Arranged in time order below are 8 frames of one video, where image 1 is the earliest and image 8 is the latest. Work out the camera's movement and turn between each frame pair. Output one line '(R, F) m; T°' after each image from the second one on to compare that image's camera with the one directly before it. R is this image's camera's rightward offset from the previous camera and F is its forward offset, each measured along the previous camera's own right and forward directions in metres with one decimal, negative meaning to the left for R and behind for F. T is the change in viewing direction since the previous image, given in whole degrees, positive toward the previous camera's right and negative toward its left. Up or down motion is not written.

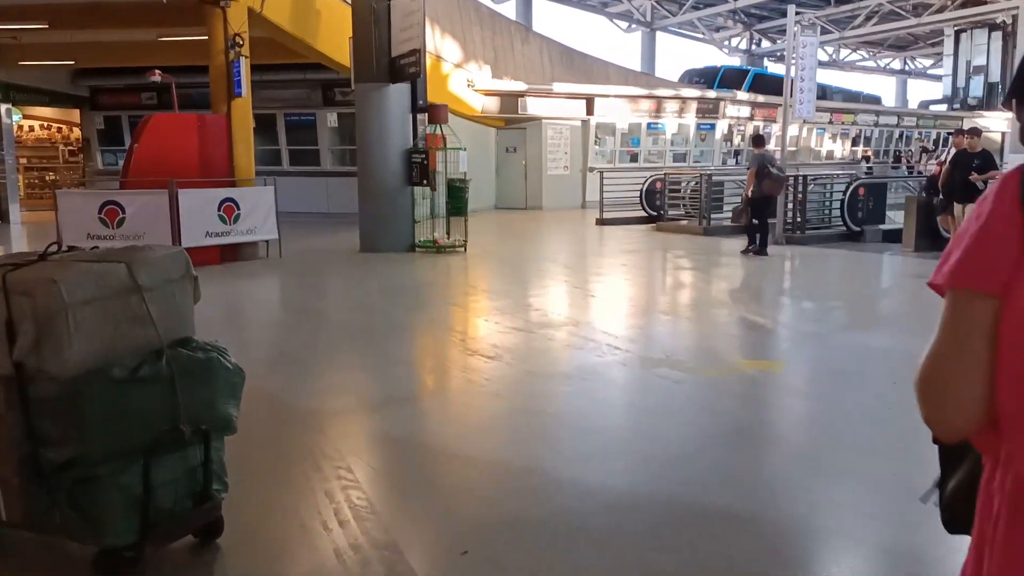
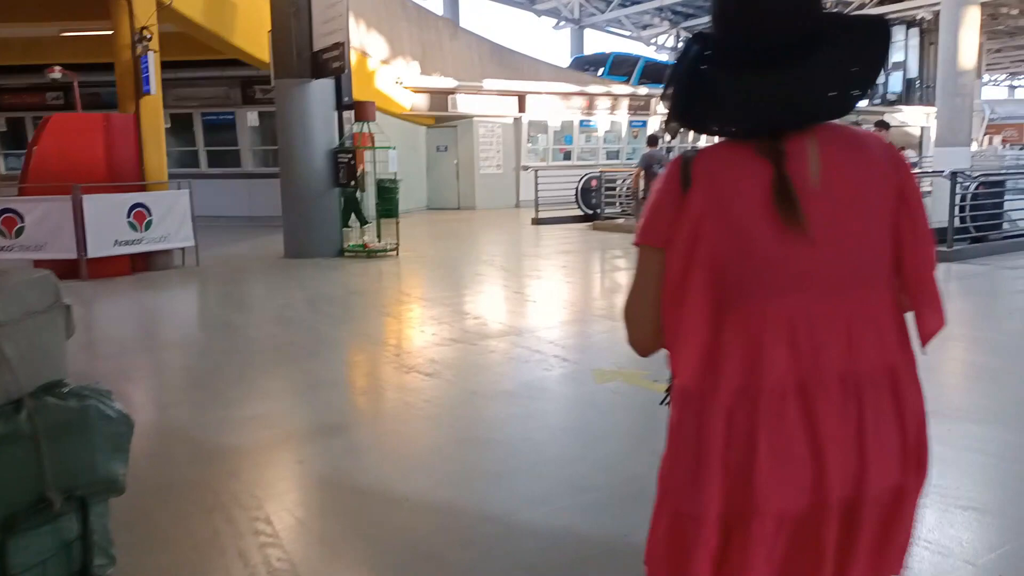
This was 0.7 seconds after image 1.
(0.0, +0.4) m; +4°
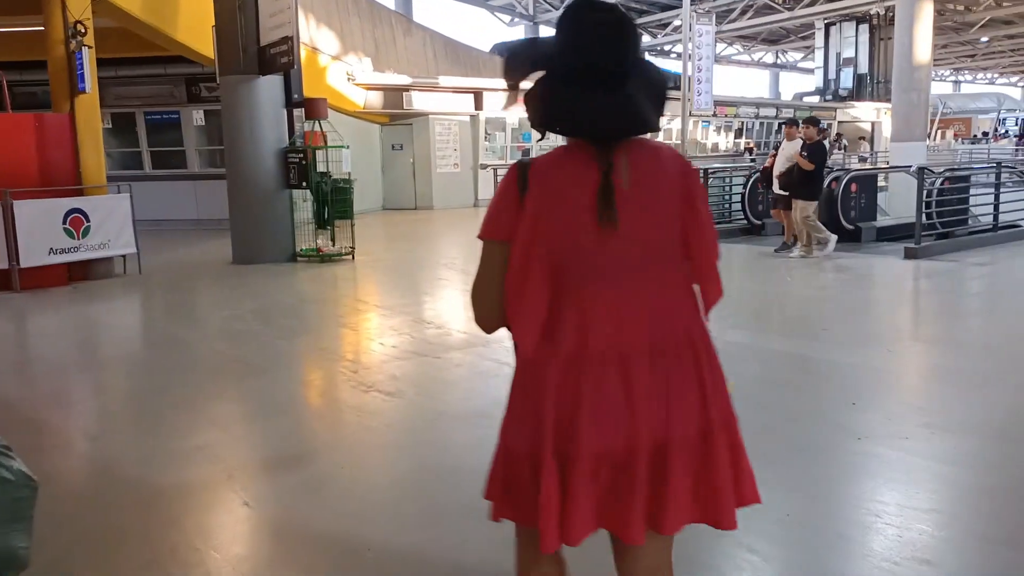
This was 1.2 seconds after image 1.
(0.0, +0.3) m; +3°
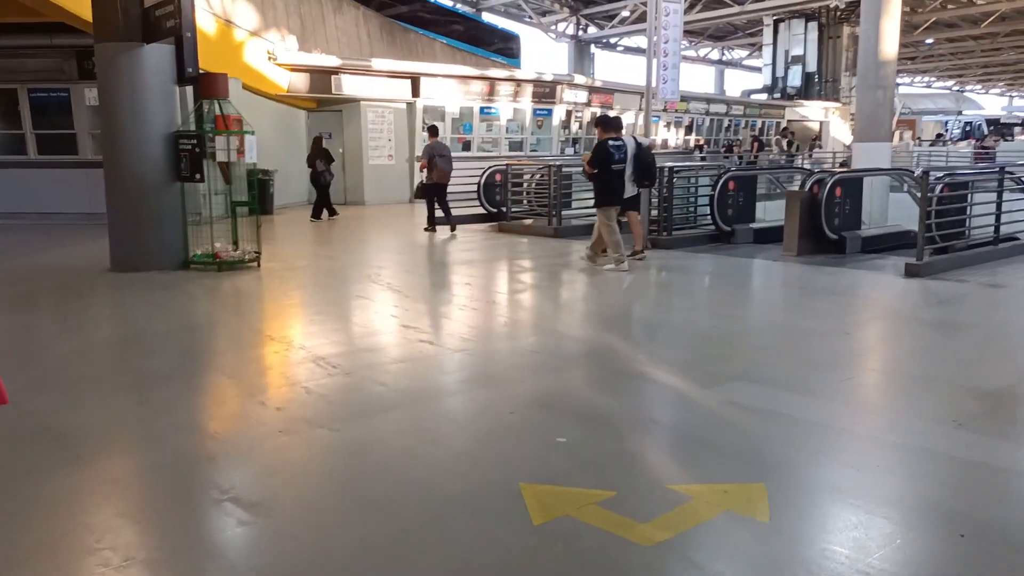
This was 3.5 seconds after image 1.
(0.0, +1.3) m; +4°
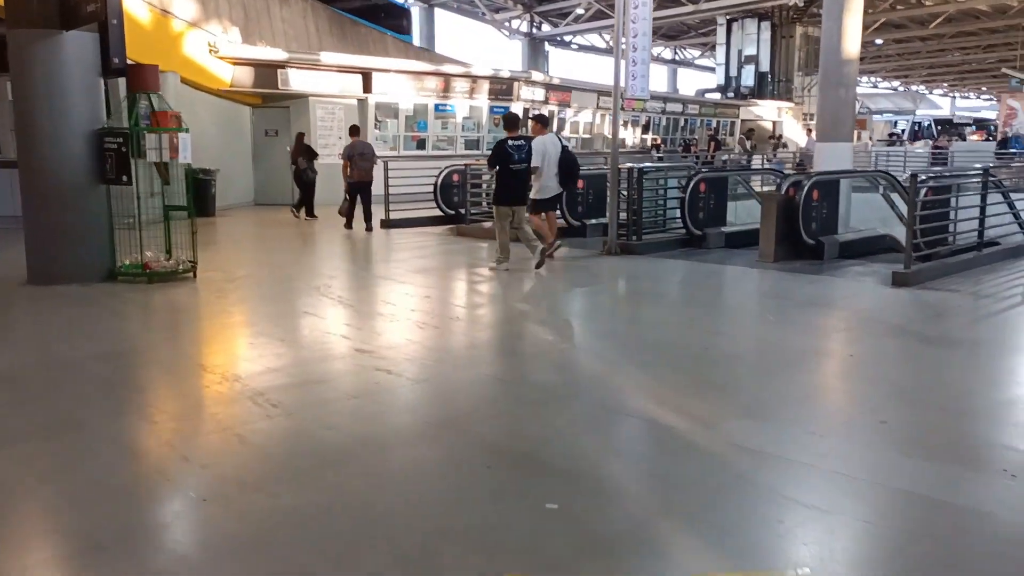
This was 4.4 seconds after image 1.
(-0.1, +0.5) m; +3°
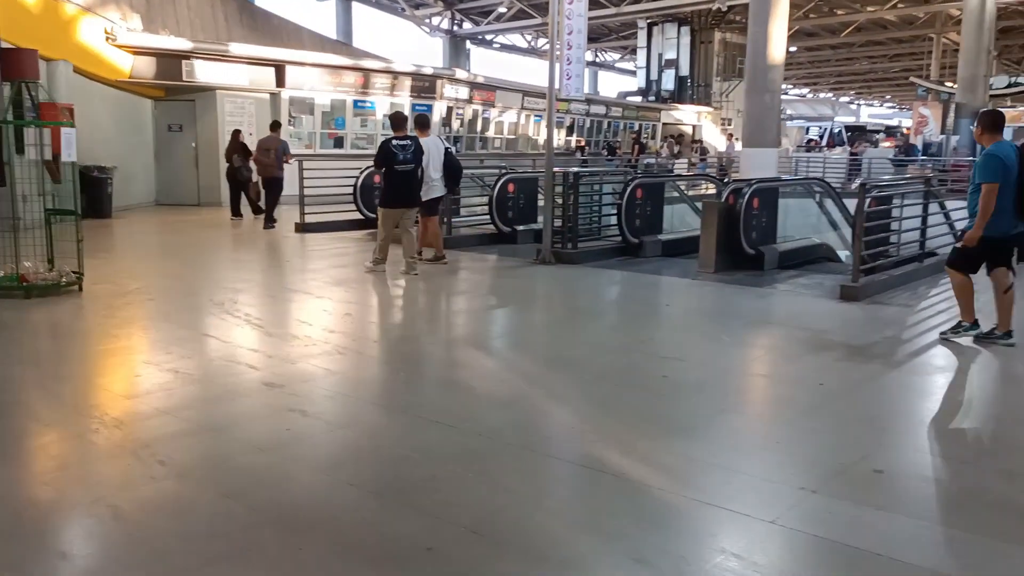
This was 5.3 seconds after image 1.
(-0.1, +0.5) m; +5°
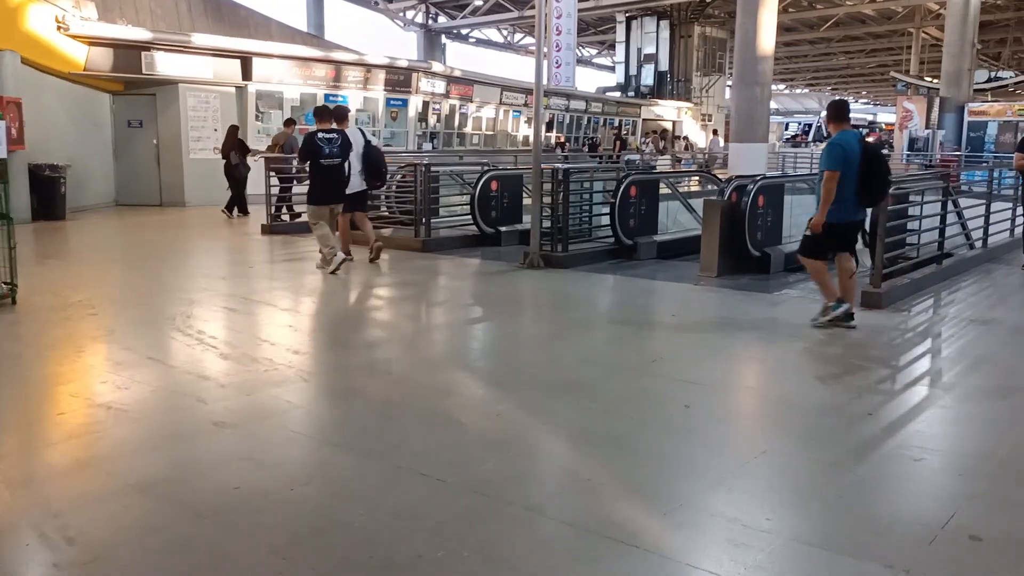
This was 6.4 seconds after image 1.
(-0.1, +0.6) m; +2°
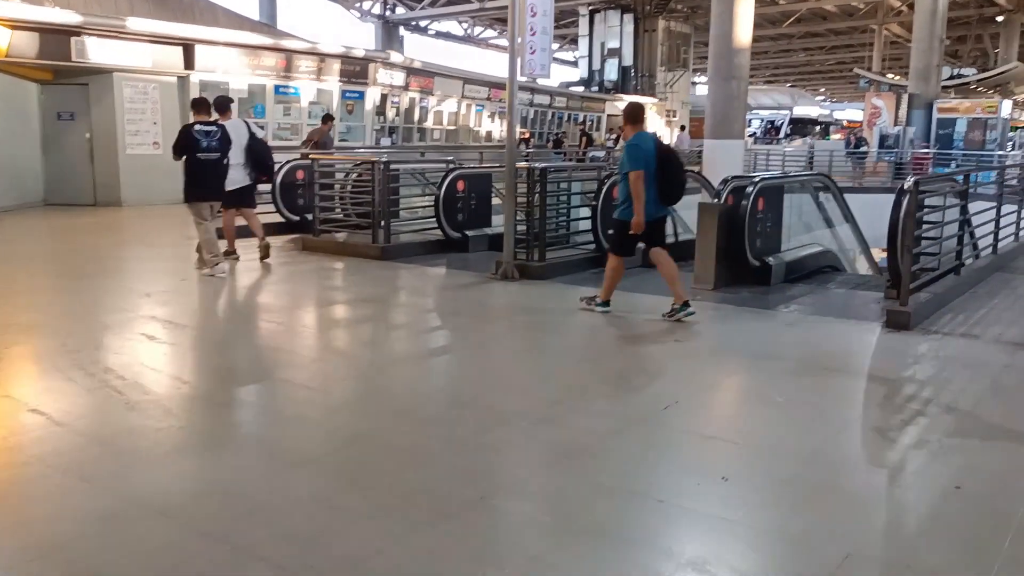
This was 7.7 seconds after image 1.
(-0.1, +0.8) m; +3°
